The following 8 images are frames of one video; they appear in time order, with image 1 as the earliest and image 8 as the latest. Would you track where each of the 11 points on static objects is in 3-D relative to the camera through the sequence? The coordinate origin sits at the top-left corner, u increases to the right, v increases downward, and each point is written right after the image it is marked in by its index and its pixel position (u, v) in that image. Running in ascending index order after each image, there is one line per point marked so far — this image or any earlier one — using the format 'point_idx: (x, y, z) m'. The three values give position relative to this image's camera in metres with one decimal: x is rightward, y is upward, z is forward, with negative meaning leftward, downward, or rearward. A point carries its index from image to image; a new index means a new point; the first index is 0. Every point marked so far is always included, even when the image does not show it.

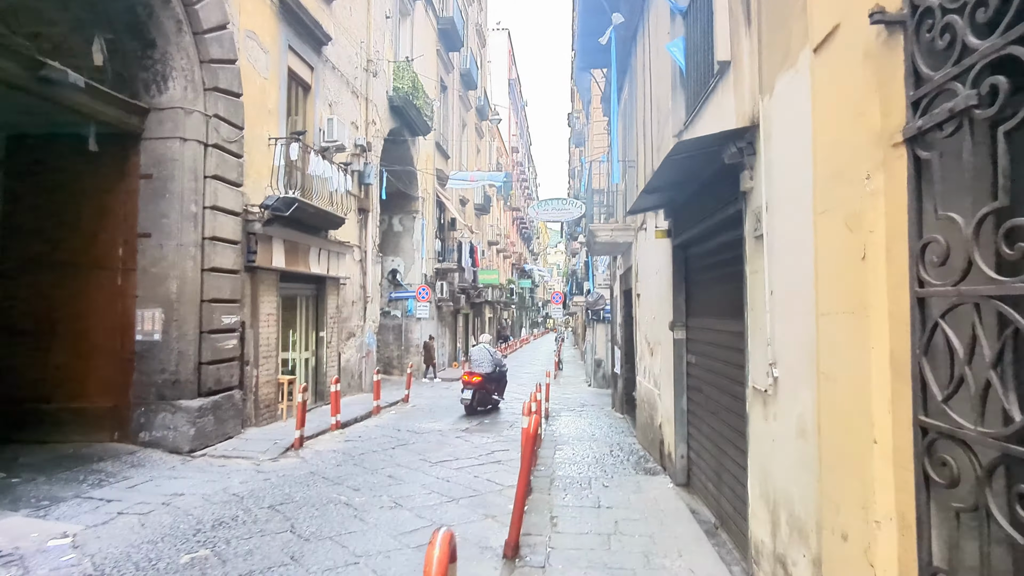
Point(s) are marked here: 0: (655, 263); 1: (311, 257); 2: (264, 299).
0: (+1.7, +0.3, +7.2) m
1: (-3.9, +0.6, +12.2) m
2: (-4.1, -0.2, +10.2) m
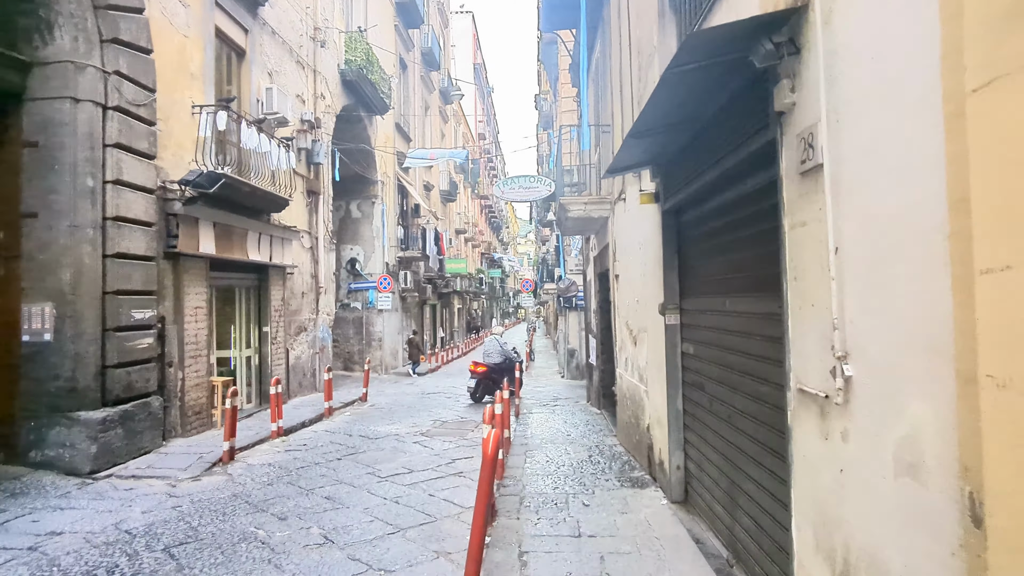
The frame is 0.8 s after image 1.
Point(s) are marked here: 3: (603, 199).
0: (+1.3, +0.5, +6.1) m
1: (-4.6, +0.8, +10.9) m
2: (-4.6, 0.0, +8.9) m
3: (+1.2, +1.2, +8.3) m
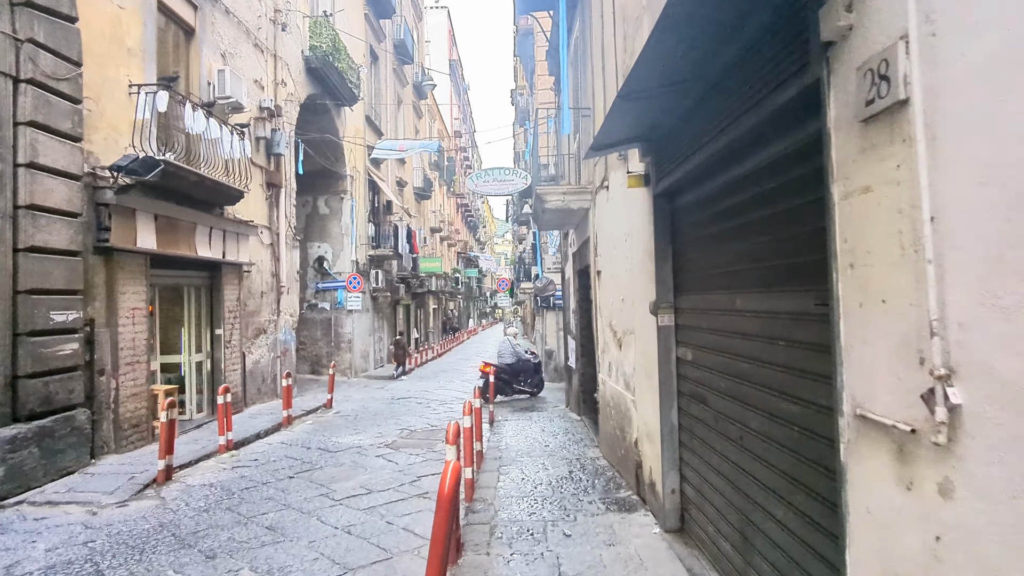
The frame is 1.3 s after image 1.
0: (+1.0, +0.5, +5.4) m
1: (-5.0, +0.8, +10.0) m
2: (-4.9, 0.0, +8.0) m
3: (+0.9, +1.2, +7.6) m
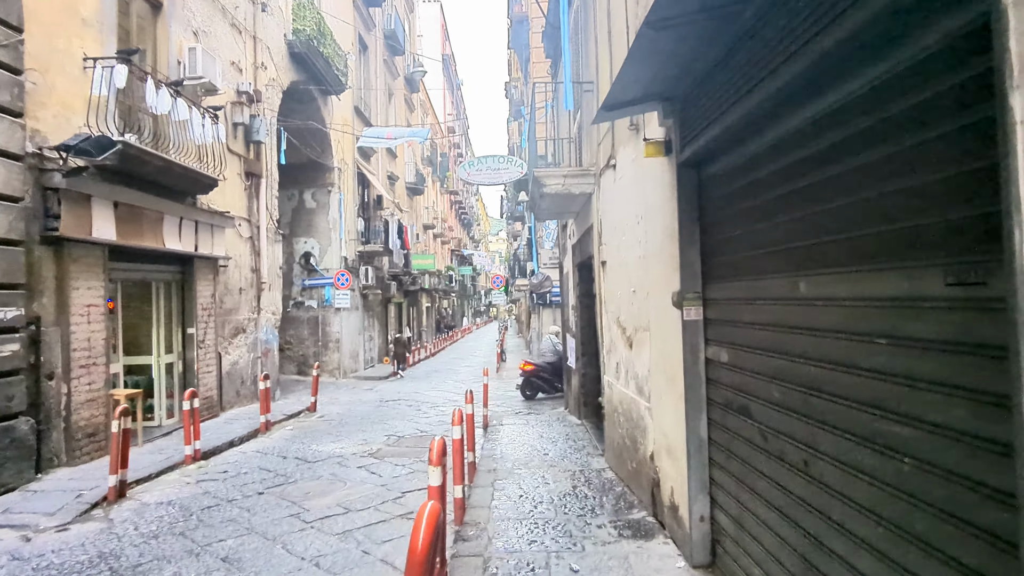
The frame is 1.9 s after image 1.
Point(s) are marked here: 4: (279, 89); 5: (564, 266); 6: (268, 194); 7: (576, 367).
0: (+1.0, +0.6, +4.7) m
1: (-5.1, +0.9, +9.2) m
2: (-5.0, +0.1, +7.2) m
3: (+0.8, +1.3, +6.9) m
4: (-5.2, +4.5, +14.0) m
5: (+0.9, +0.4, +11.4) m
6: (-5.1, +2.0, +13.1) m
7: (+0.9, -1.2, +9.2) m
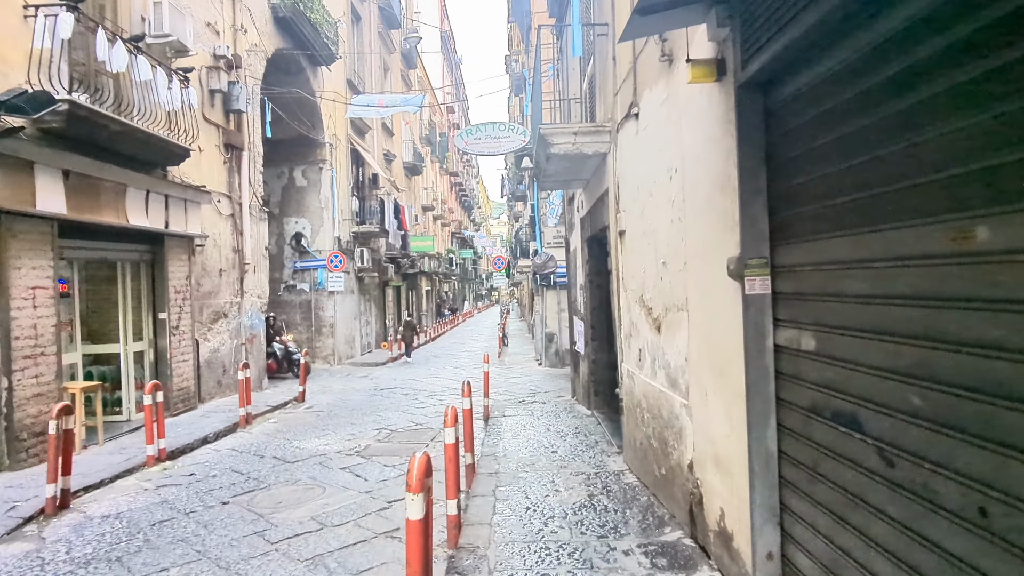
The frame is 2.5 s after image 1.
0: (+1.0, +0.8, +3.8) m
1: (-5.0, +1.1, +8.3) m
2: (-5.0, +0.3, +6.4) m
3: (+0.8, +1.5, +6.0) m
4: (-5.2, +4.8, +13.0) m
5: (+1.0, +0.8, +10.5) m
6: (-5.1, +2.3, +12.1) m
7: (+1.0, -0.9, +8.3) m
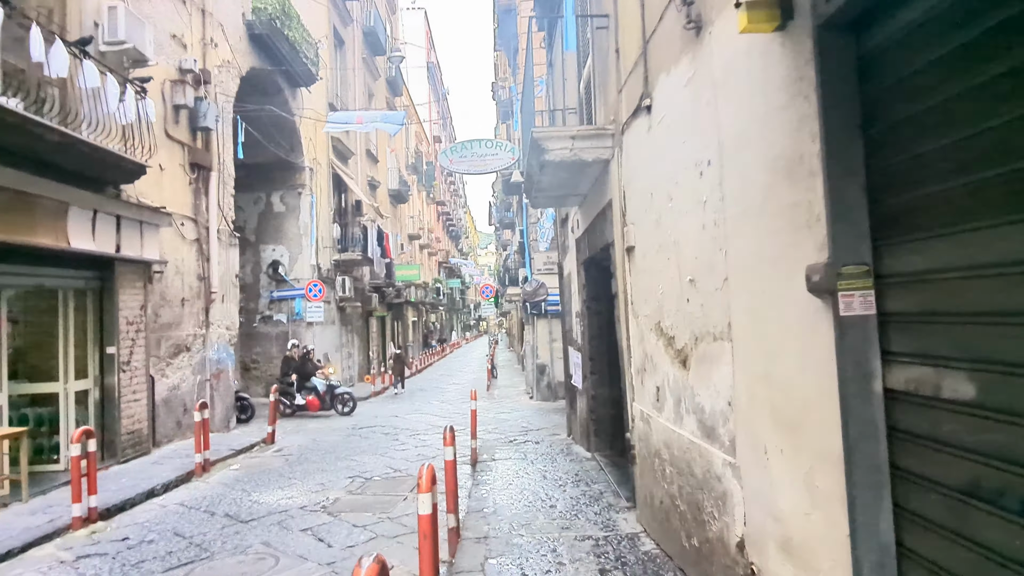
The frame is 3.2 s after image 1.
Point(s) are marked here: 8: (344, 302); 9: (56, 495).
0: (+0.9, +0.7, +3.0) m
1: (-5.2, +0.8, +7.4) m
2: (-5.1, 0.0, +5.4) m
3: (+0.7, +1.3, +5.2) m
4: (-5.5, +4.2, +12.3) m
5: (+0.8, +0.3, +9.7) m
6: (-5.3, +1.8, +11.3) m
7: (+0.9, -1.2, +7.4) m
8: (-5.2, -0.4, +19.3) m
9: (-4.6, -2.1, +6.3) m
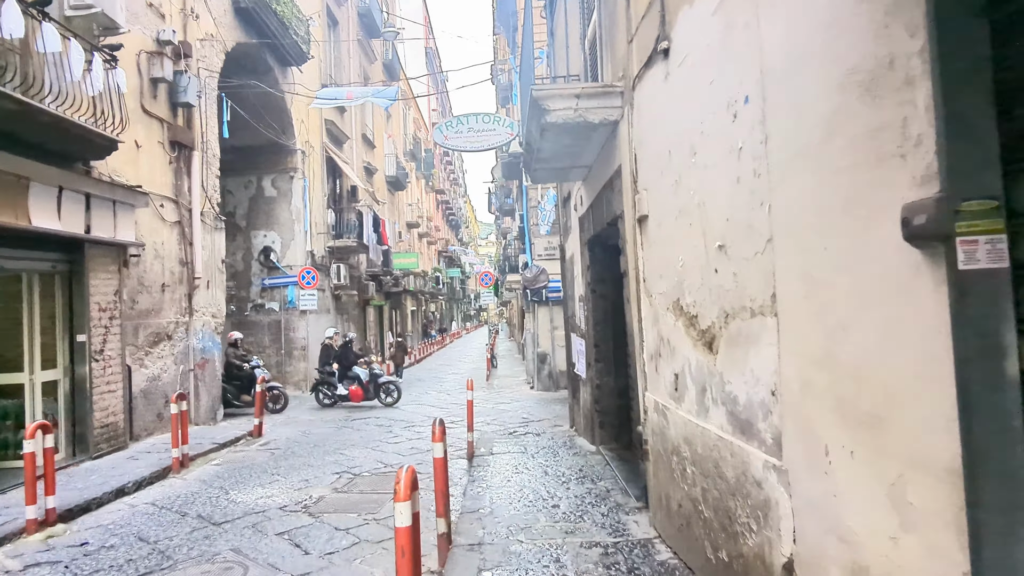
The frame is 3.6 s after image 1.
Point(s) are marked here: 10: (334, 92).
0: (+0.9, +0.8, +2.5) m
1: (-5.2, +0.9, +6.9) m
2: (-5.1, +0.1, +4.9) m
3: (+0.7, +1.5, +4.7) m
4: (-5.5, +4.5, +11.7) m
5: (+0.8, +0.6, +9.2) m
6: (-5.3, +2.0, +10.7) m
7: (+0.9, -1.0, +6.9) m
8: (-5.2, -0.1, +18.7) m
9: (-4.6, -1.9, +5.8) m
10: (-3.1, +3.4, +11.0) m
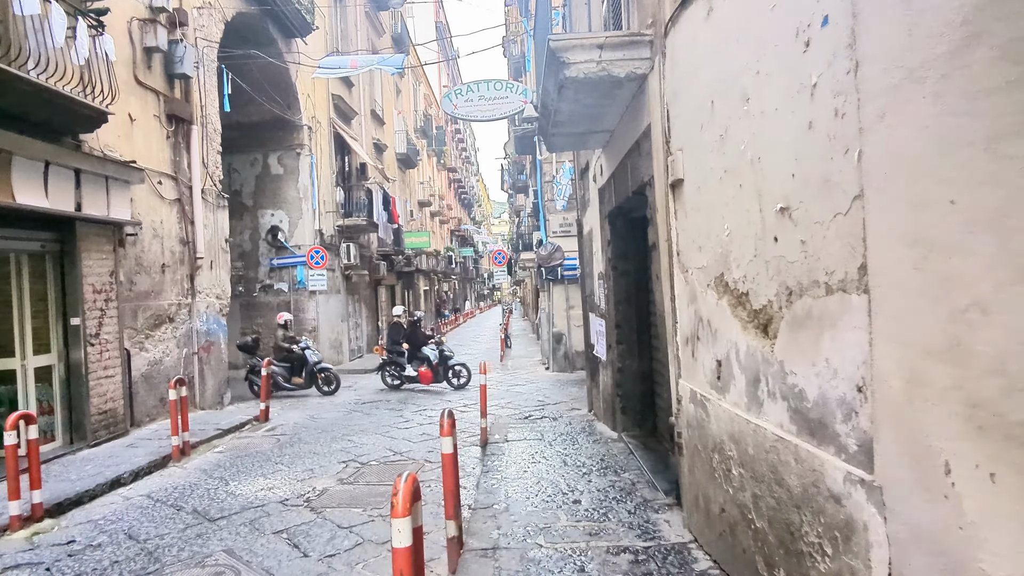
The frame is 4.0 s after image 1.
0: (+1.0, +0.9, +2.0) m
1: (-5.0, +1.1, +6.5) m
2: (-5.0, +0.3, +4.5) m
3: (+0.8, +1.7, +4.1) m
4: (-5.3, +4.9, +11.2) m
5: (+1.0, +0.9, +8.6) m
6: (-5.1, +2.3, +10.3) m
7: (+1.0, -0.7, +6.4) m
8: (-4.8, +0.5, +18.4) m
9: (-4.4, -1.7, +5.5) m
10: (-2.9, +3.8, +10.5) m
